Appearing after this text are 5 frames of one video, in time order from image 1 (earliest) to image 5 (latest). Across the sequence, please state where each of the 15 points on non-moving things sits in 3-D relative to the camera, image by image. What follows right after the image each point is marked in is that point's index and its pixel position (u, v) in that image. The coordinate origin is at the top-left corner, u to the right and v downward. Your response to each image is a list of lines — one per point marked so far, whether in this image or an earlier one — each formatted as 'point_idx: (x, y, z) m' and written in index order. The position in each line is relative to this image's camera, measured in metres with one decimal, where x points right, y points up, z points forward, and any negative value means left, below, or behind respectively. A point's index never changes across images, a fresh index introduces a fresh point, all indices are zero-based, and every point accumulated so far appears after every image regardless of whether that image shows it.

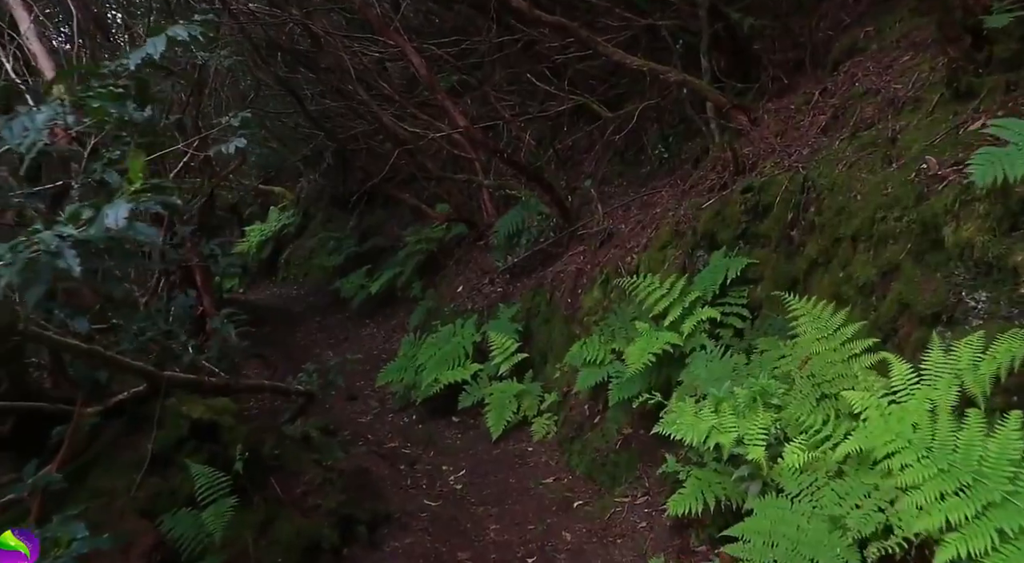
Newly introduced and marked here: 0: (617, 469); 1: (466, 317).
0: (+0.7, -1.2, +6.0) m
1: (-0.5, -0.4, +10.2) m
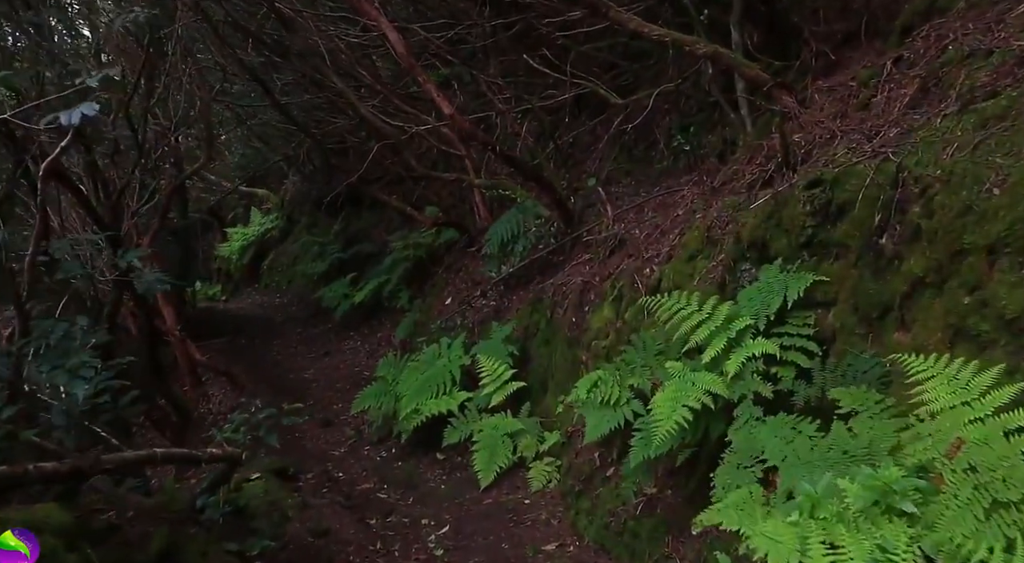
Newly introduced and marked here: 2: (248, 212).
0: (+0.6, -1.3, +4.7) m
1: (-0.6, -0.5, +8.9) m
2: (-5.4, +1.4, +18.9) m
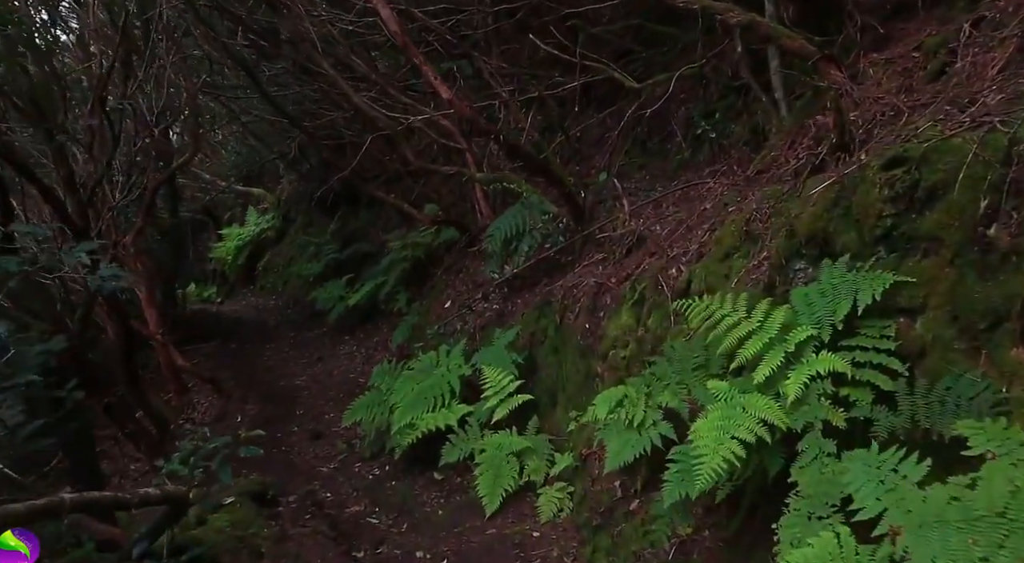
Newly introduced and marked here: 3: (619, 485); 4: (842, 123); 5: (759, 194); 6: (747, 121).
0: (+0.7, -1.4, +4.0) m
1: (-0.5, -0.5, +8.1) m
2: (-5.4, +1.4, +18.2) m
3: (+0.5, -1.0, +4.6) m
4: (+1.5, +0.8, +4.3) m
5: (+1.4, +0.5, +5.1) m
6: (+1.8, +1.3, +7.2) m
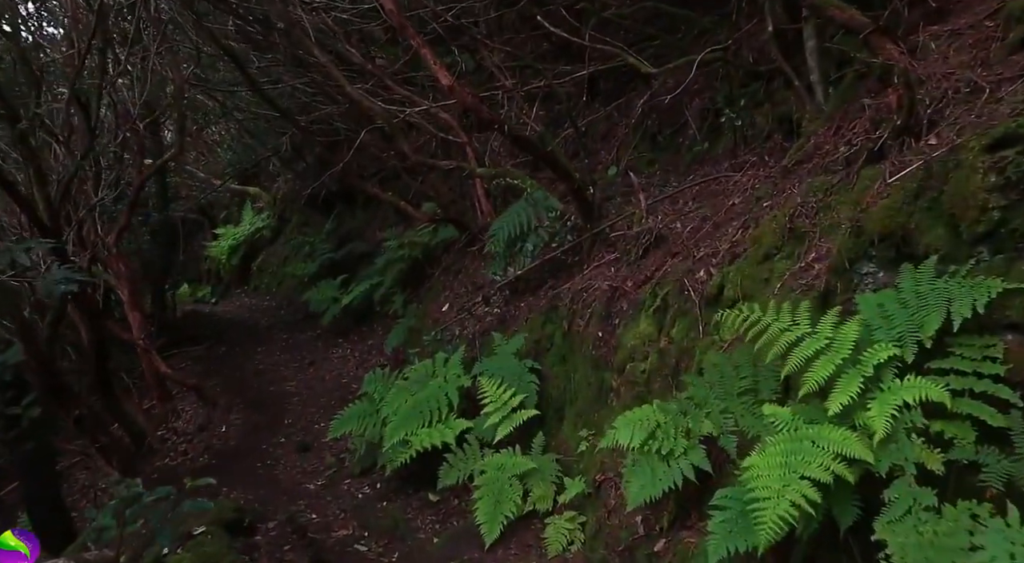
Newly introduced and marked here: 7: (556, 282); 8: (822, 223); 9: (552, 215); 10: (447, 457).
0: (+0.7, -1.4, +3.3) m
1: (-0.5, -0.5, +7.5) m
2: (-5.4, +1.4, +17.5) m
3: (+0.6, -1.0, +4.0) m
4: (+1.6, +0.7, +3.6) m
5: (+1.4, +0.5, +4.4) m
6: (+1.9, +1.2, +6.5) m
7: (+0.3, 0.0, +7.2) m
8: (+1.4, +0.3, +4.0) m
9: (+0.3, +0.6, +7.8) m
10: (-0.4, -1.2, +6.1) m
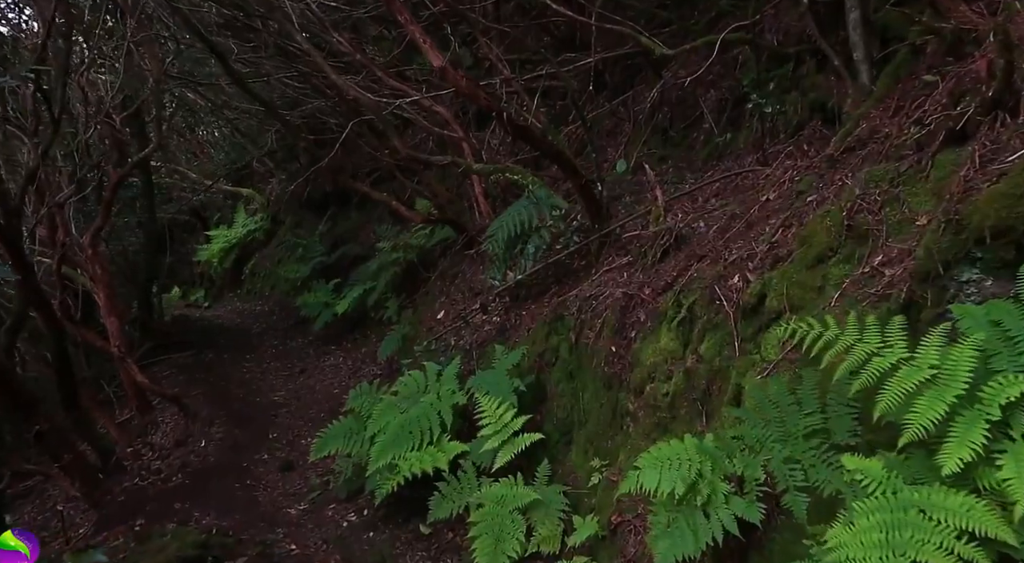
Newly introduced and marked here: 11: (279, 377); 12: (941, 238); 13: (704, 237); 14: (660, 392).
0: (+0.7, -1.4, +2.6) m
1: (-0.5, -0.6, +6.8) m
2: (-5.4, +1.3, +16.8) m
3: (+0.6, -1.1, +3.3) m
4: (+1.6, +0.7, +2.9) m
5: (+1.4, +0.4, +3.7) m
6: (+1.9, +1.2, +5.8) m
7: (+0.3, -0.1, +6.4) m
8: (+1.4, +0.2, +3.3) m
9: (+0.3, +0.5, +7.1) m
10: (-0.4, -1.2, +5.3) m
11: (-2.6, -1.1, +9.8) m
12: (+1.2, +0.1, +2.7) m
13: (+1.0, +0.2, +5.0) m
14: (+0.6, -0.5, +4.0) m
